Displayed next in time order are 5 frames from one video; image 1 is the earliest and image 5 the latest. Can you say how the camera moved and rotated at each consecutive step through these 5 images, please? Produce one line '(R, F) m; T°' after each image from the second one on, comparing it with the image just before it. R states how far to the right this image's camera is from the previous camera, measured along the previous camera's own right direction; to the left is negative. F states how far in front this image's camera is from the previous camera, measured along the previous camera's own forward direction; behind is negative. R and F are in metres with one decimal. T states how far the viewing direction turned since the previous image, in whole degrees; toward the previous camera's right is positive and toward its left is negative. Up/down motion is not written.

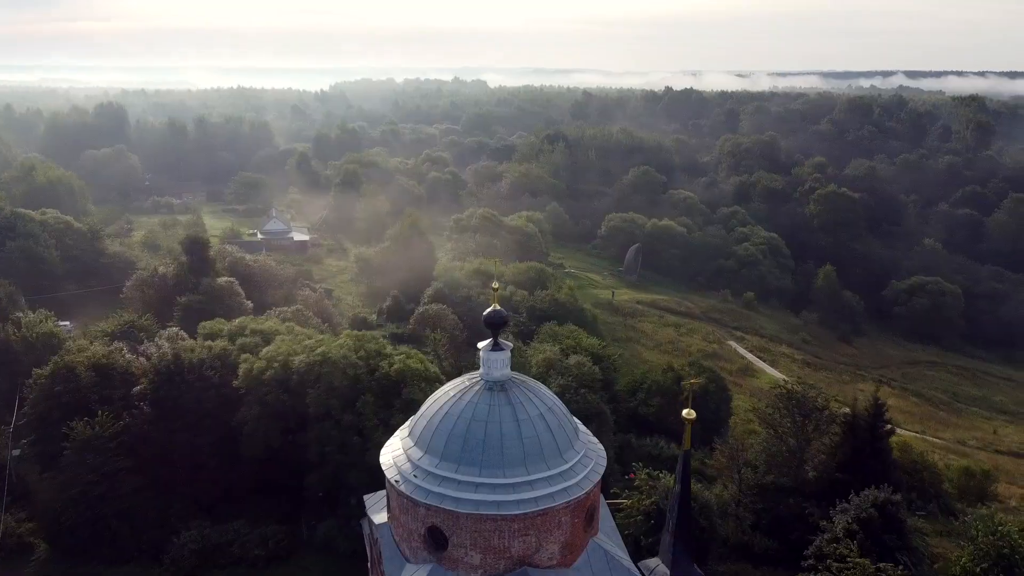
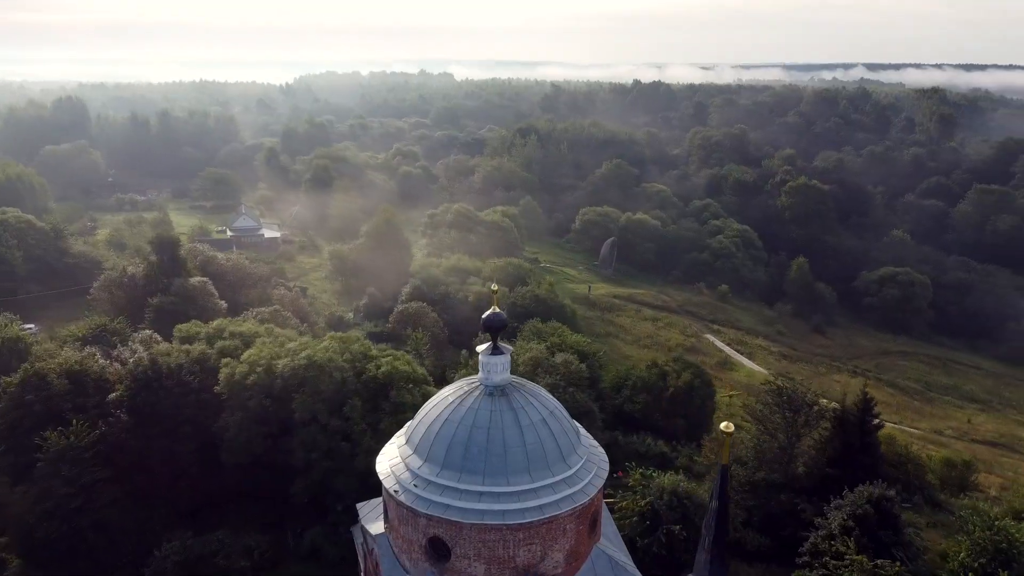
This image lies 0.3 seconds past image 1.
(-0.6, +0.5) m; +2°
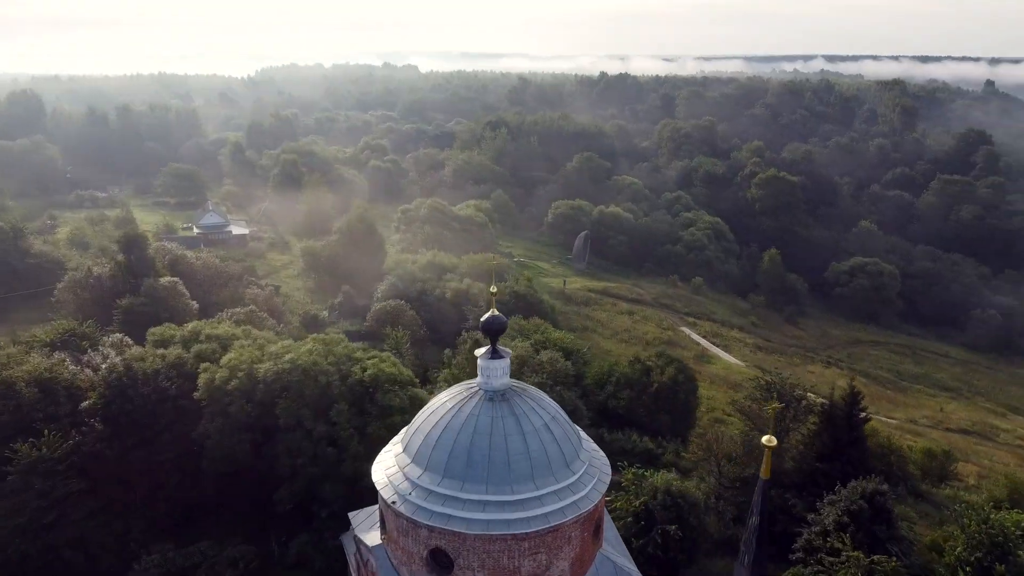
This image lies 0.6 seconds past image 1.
(-0.7, +0.5) m; +2°
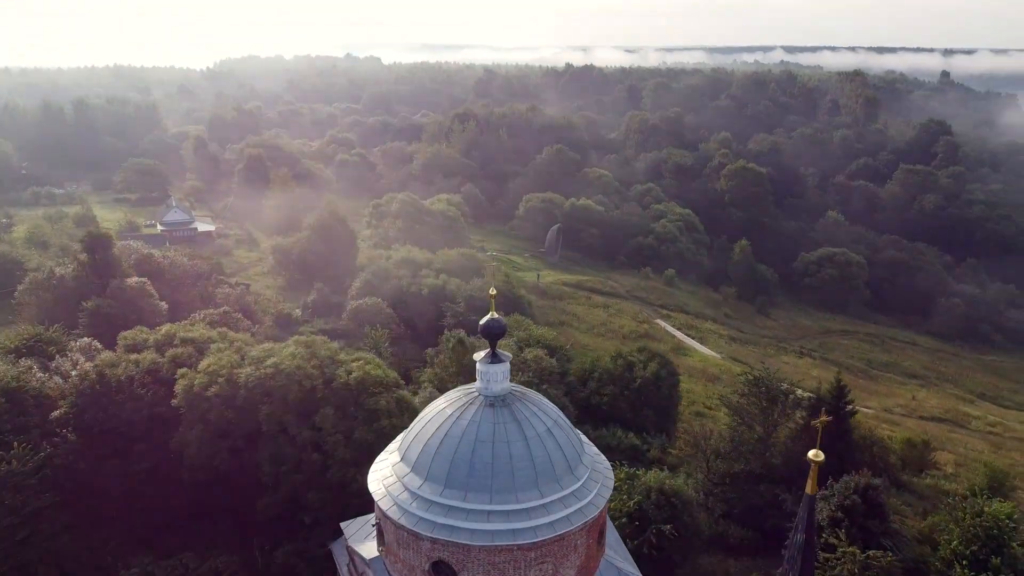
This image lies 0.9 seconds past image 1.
(-0.7, +0.5) m; +3°
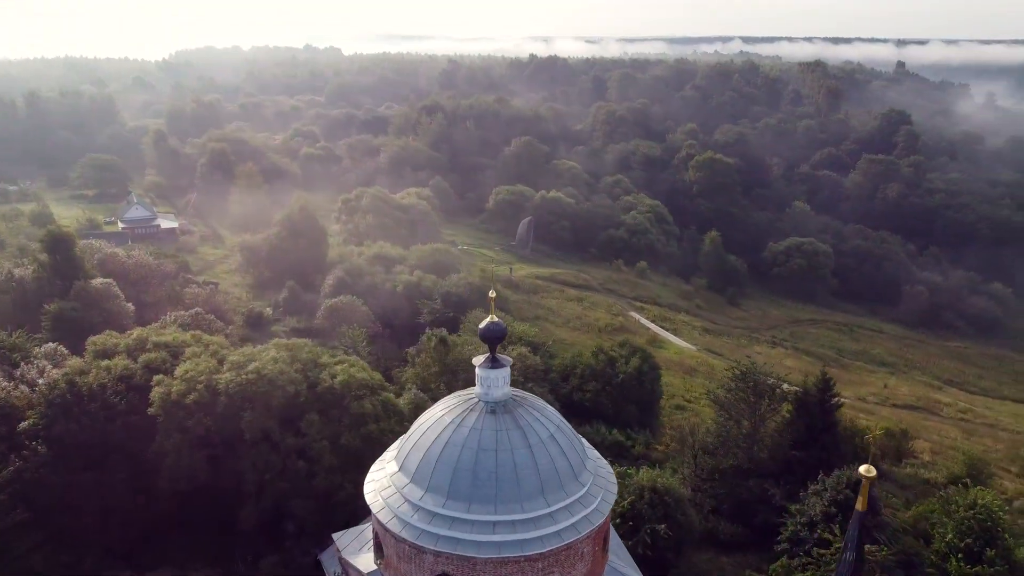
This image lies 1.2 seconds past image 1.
(-0.7, +0.5) m; +3°
